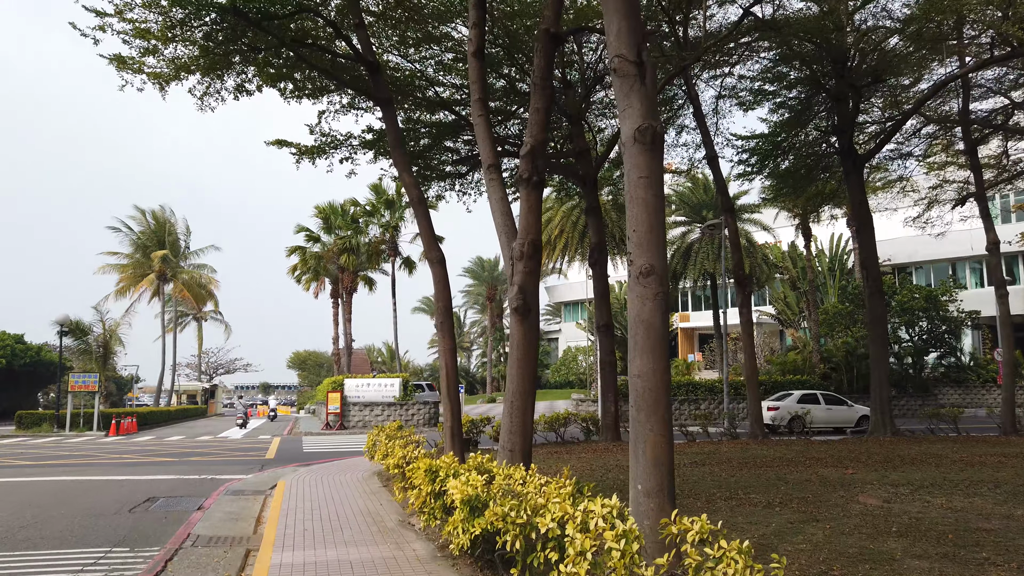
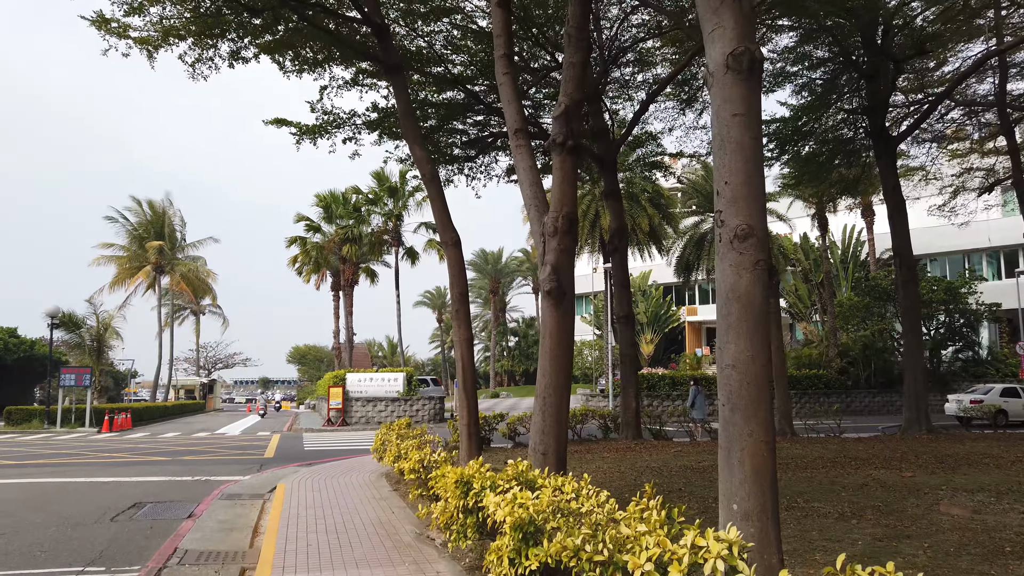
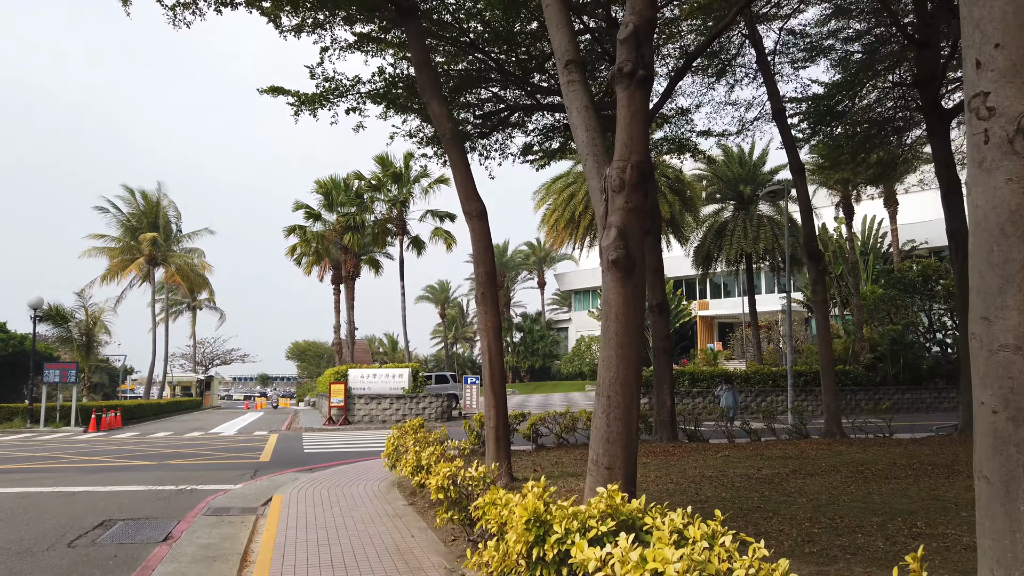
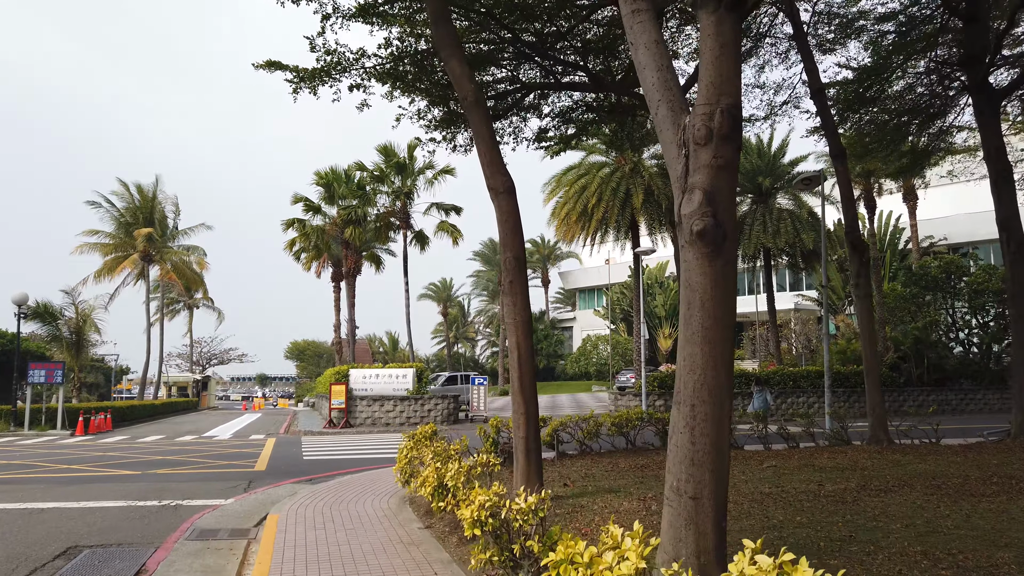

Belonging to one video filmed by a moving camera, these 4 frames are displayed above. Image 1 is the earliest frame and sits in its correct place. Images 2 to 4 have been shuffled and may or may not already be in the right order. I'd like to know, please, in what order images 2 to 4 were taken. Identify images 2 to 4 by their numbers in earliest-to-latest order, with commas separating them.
2, 3, 4
